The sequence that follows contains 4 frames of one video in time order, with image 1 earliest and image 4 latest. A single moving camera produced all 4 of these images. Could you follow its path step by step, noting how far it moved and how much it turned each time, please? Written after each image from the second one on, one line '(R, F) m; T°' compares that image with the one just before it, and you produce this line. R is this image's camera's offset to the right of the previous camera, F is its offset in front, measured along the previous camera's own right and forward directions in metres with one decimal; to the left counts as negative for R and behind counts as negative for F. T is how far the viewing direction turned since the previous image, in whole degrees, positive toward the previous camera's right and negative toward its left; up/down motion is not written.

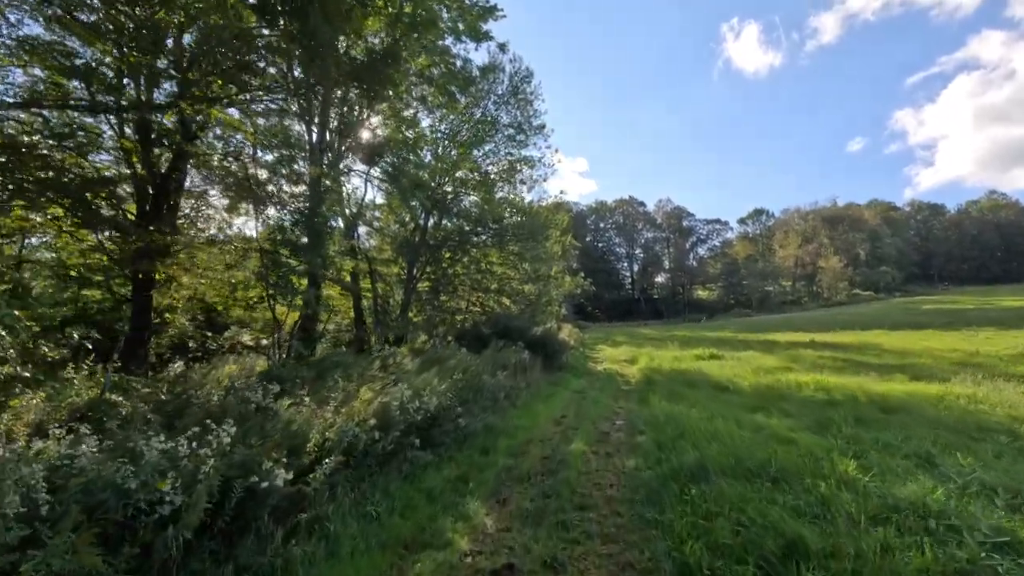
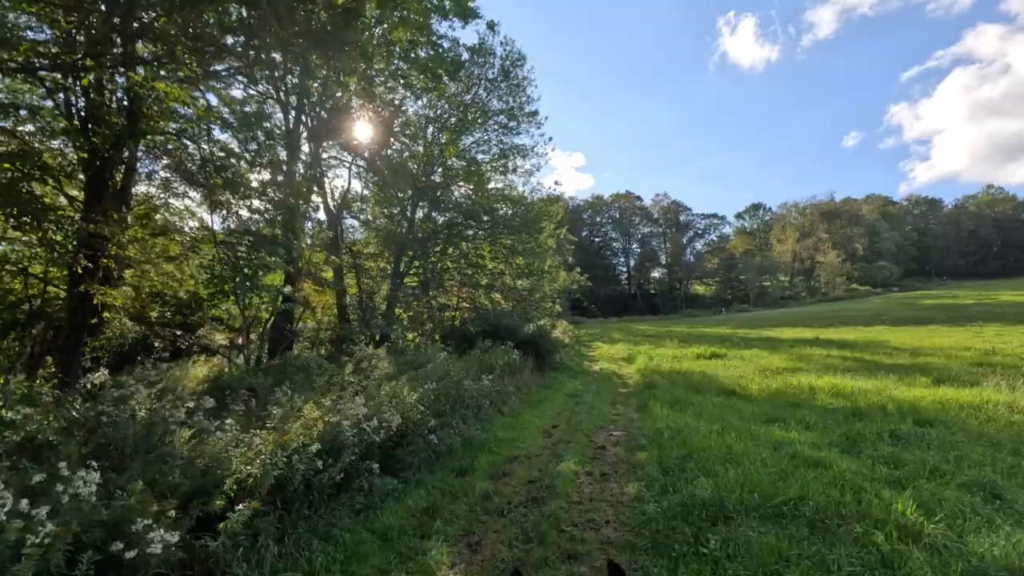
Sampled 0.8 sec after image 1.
(+0.2, +1.1) m; 0°
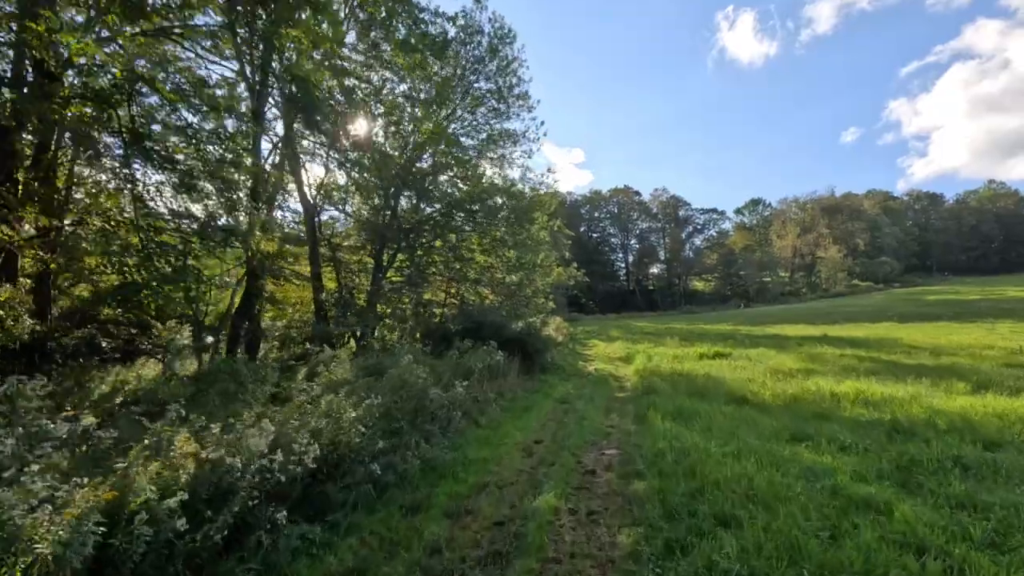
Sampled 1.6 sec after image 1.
(+0.3, +1.5) m; 0°
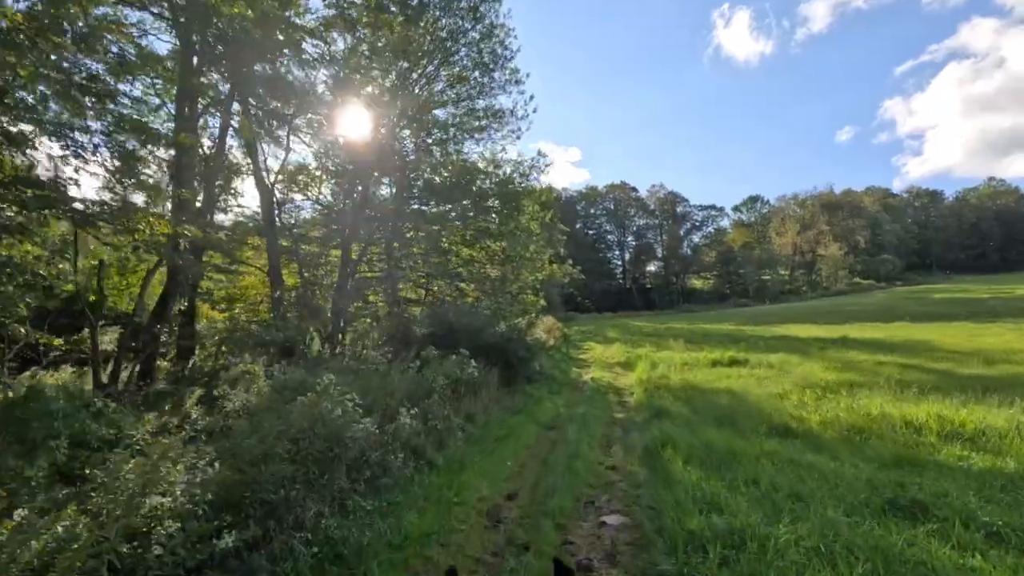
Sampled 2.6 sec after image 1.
(+0.4, +2.5) m; 0°
